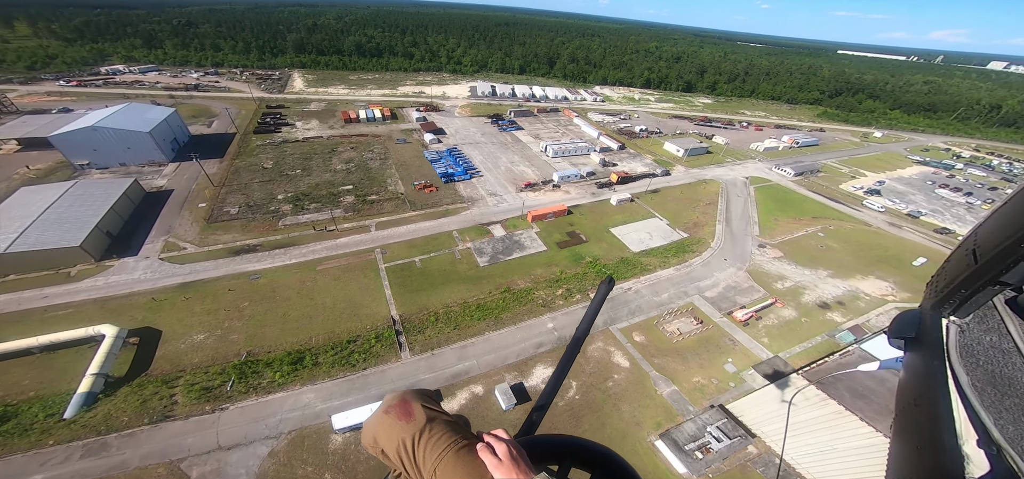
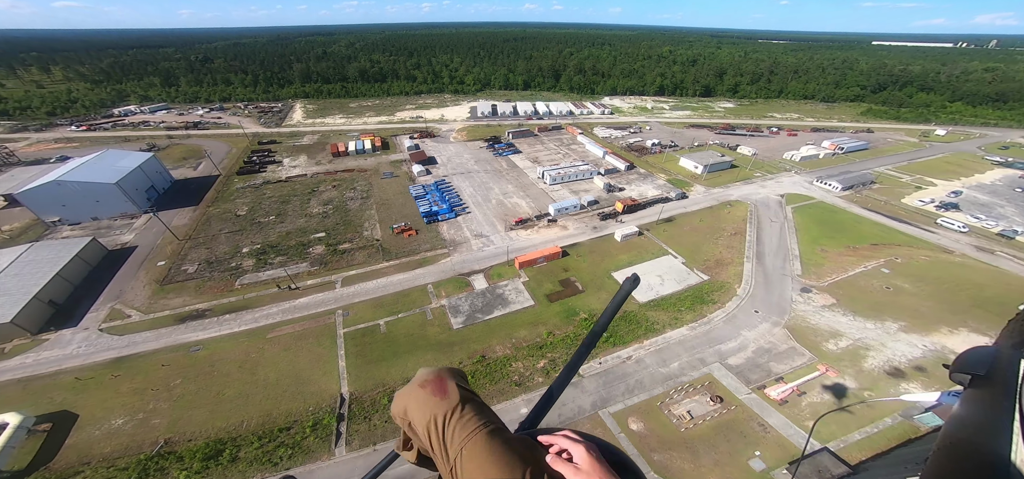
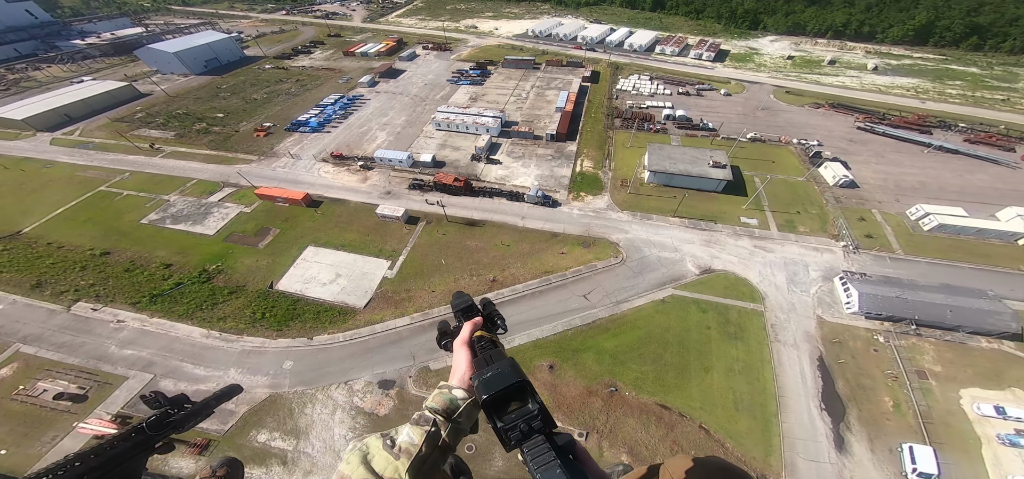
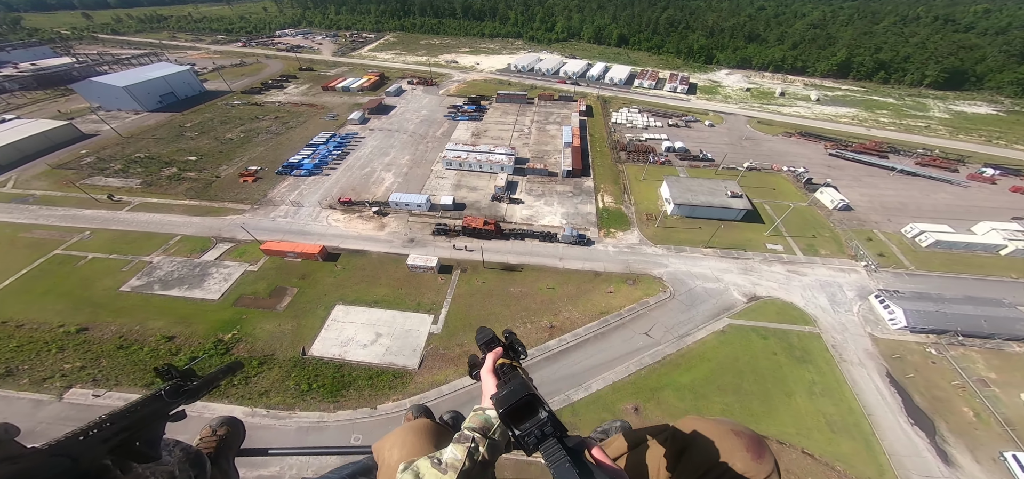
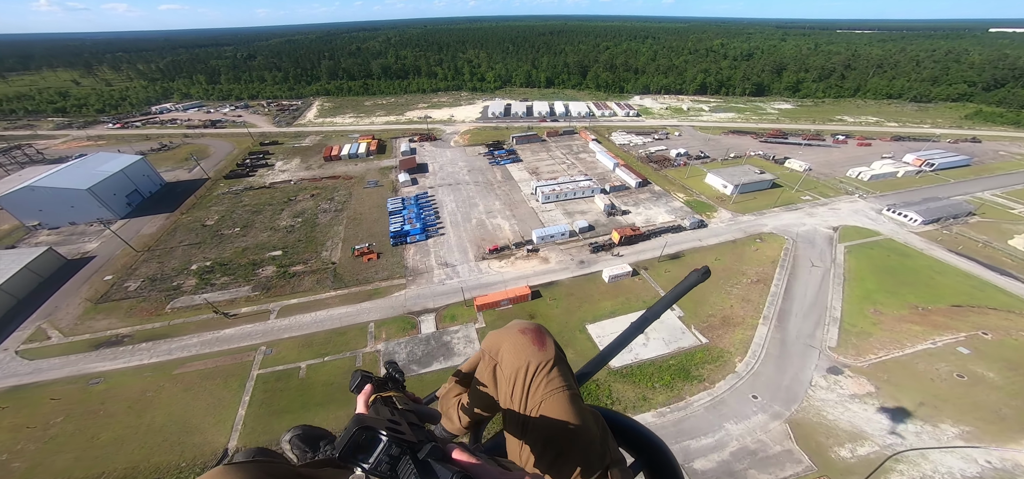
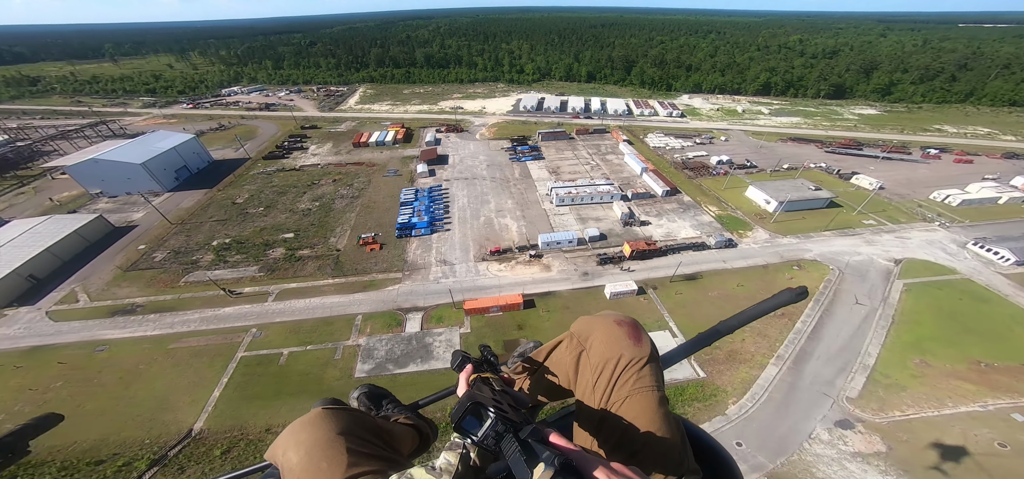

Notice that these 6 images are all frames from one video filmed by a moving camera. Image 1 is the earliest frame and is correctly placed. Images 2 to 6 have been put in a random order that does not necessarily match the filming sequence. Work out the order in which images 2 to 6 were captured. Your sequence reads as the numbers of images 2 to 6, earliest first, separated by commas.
2, 5, 6, 4, 3
